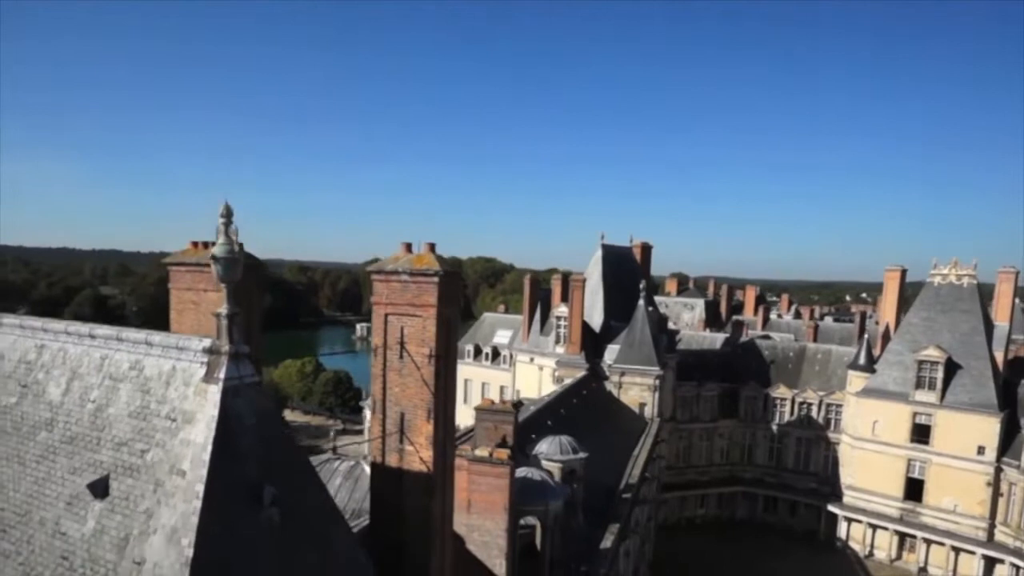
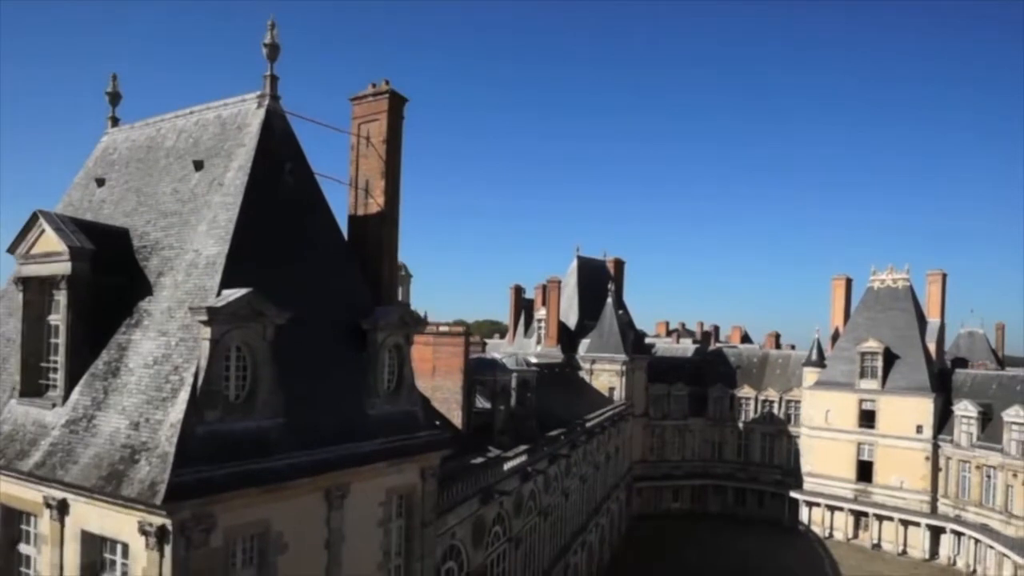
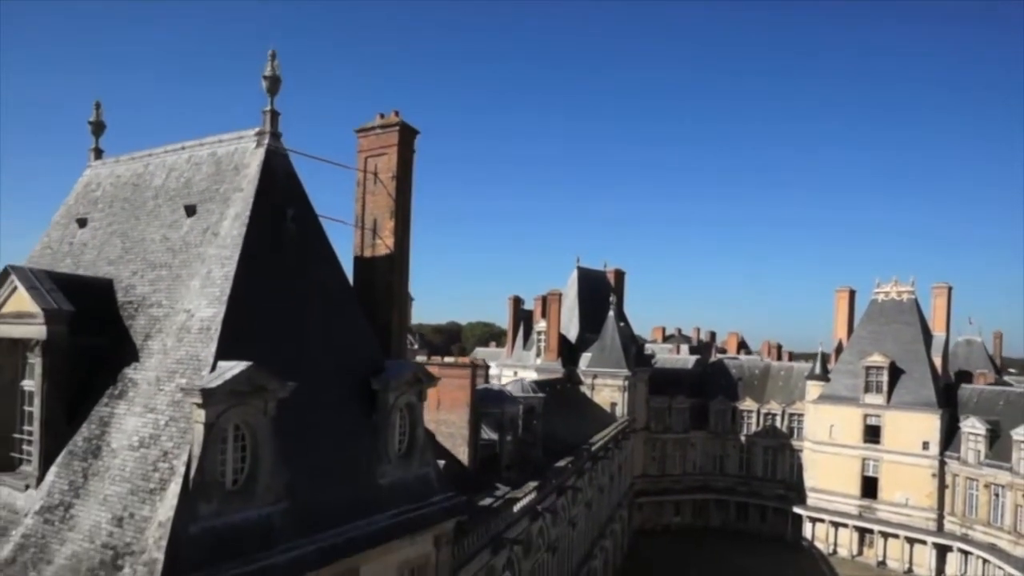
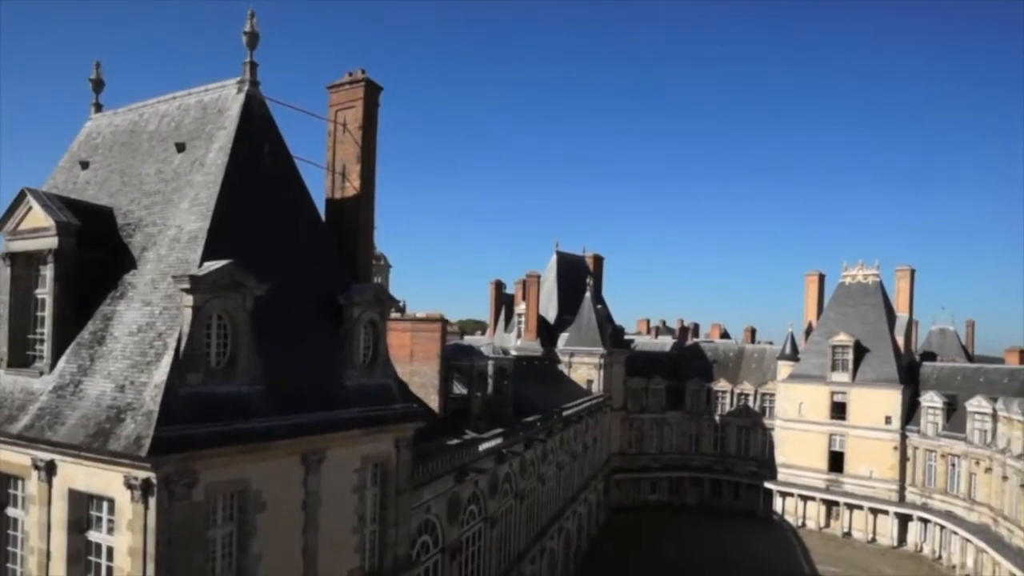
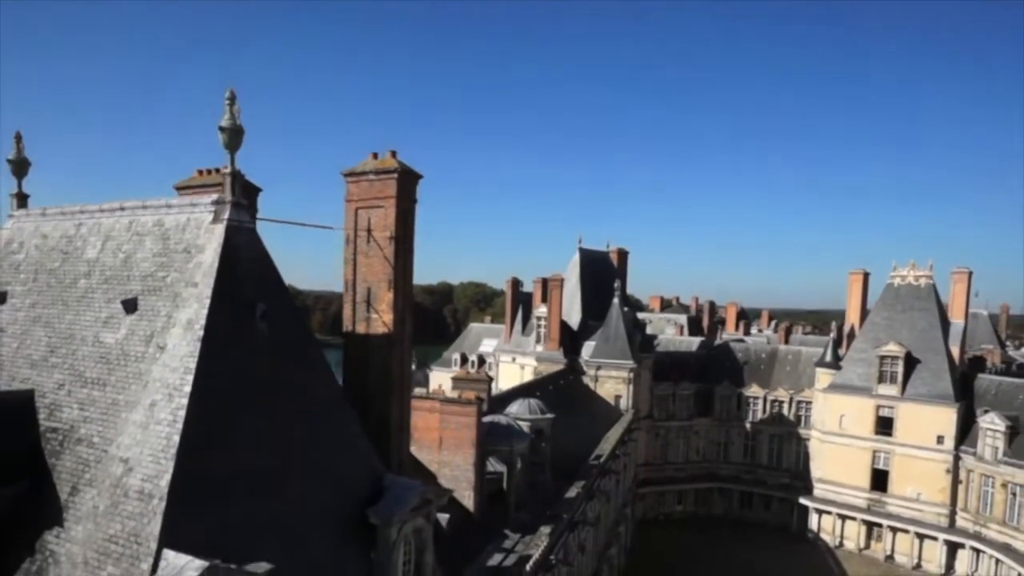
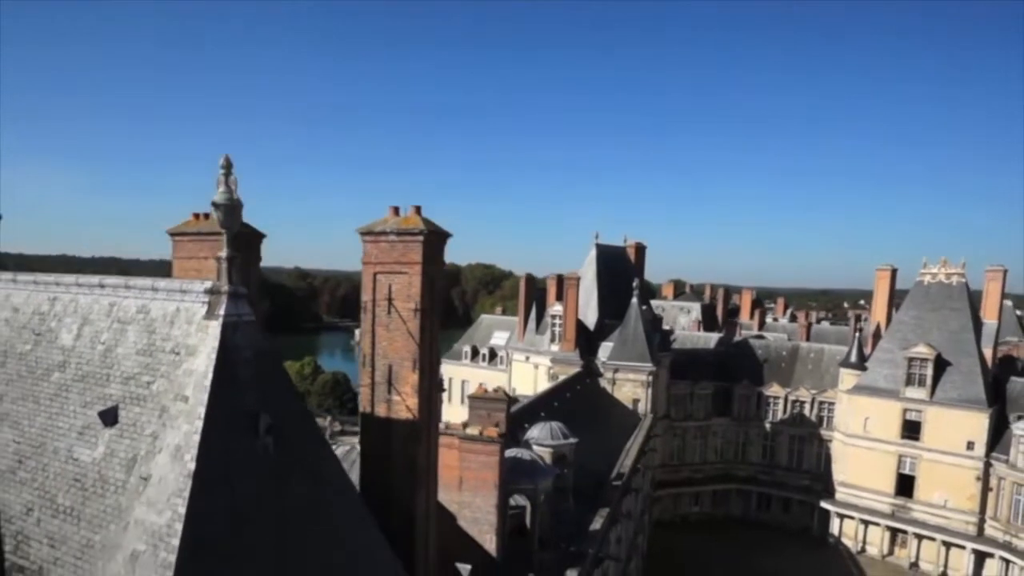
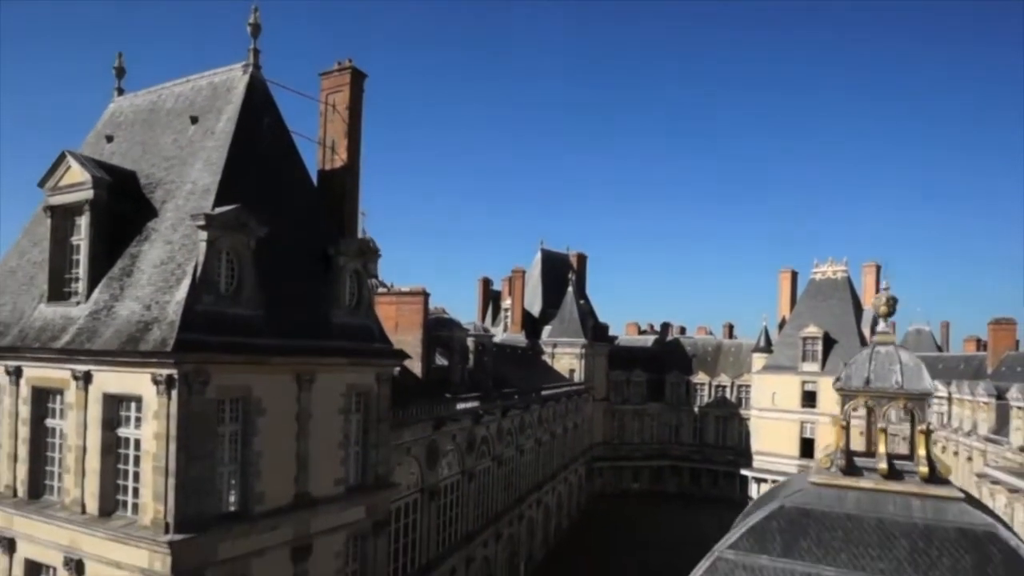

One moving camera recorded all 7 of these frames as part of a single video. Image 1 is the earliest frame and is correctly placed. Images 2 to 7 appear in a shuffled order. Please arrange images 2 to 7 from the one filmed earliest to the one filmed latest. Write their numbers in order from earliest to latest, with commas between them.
6, 5, 3, 2, 4, 7
